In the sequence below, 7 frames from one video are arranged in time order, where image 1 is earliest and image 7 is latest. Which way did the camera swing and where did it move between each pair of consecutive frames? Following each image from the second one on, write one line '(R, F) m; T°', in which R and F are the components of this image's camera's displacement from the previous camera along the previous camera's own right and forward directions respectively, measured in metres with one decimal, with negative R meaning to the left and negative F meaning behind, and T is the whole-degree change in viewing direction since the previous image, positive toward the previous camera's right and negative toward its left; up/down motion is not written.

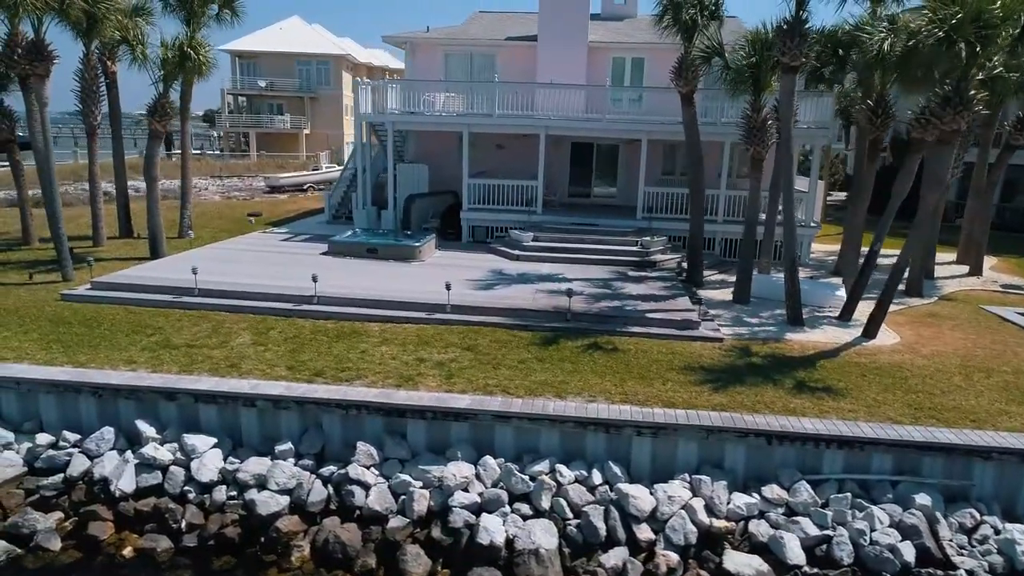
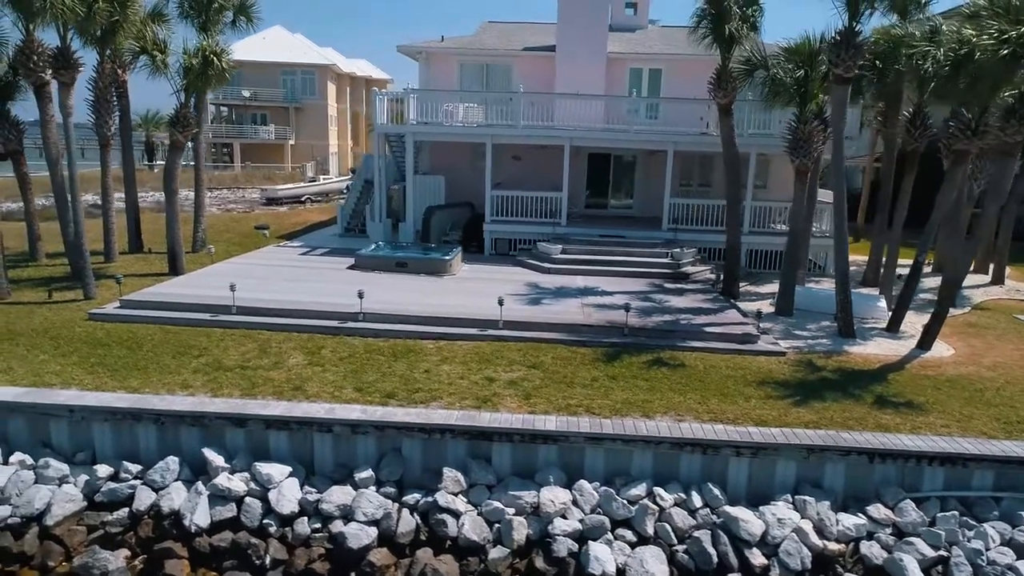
(-1.4, +0.3) m; +3°
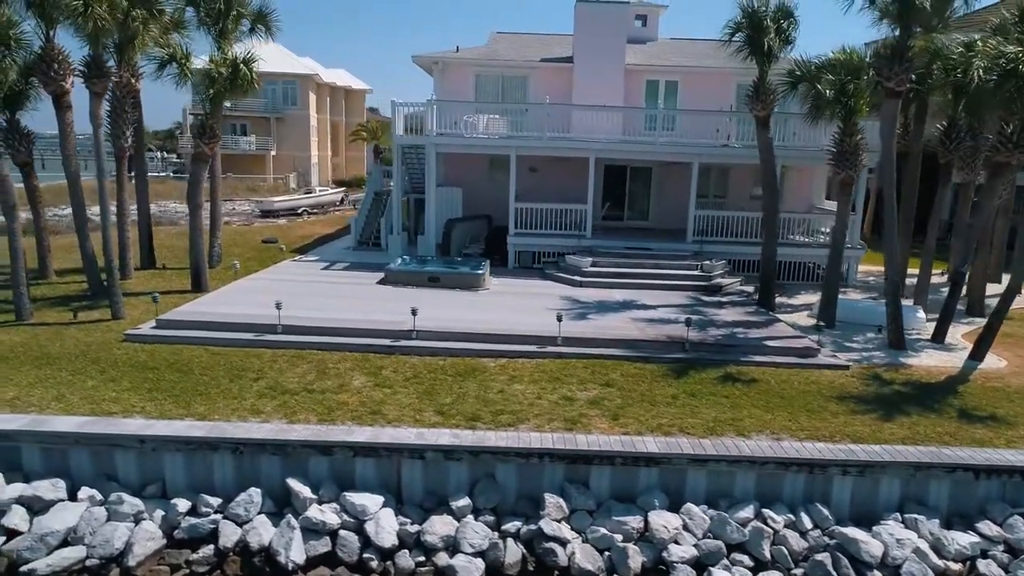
(-1.5, +0.3) m; +3°
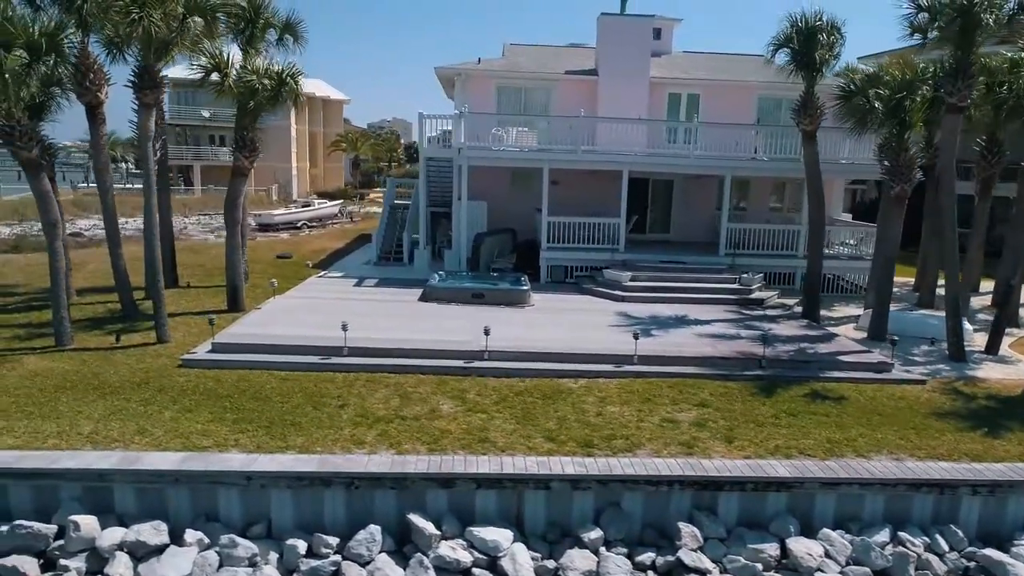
(-1.7, +0.4) m; +3°
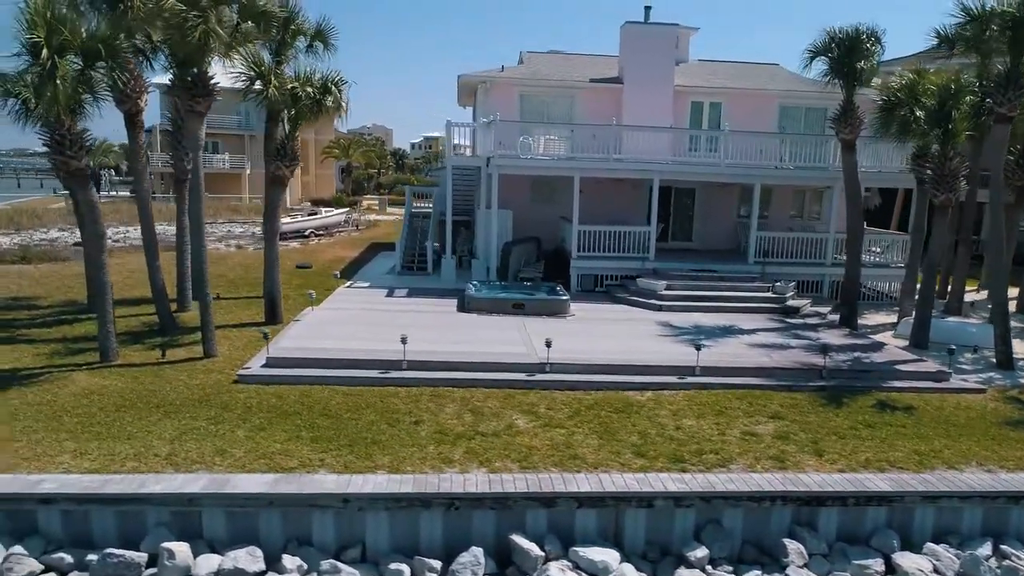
(-1.2, +0.2) m; +2°
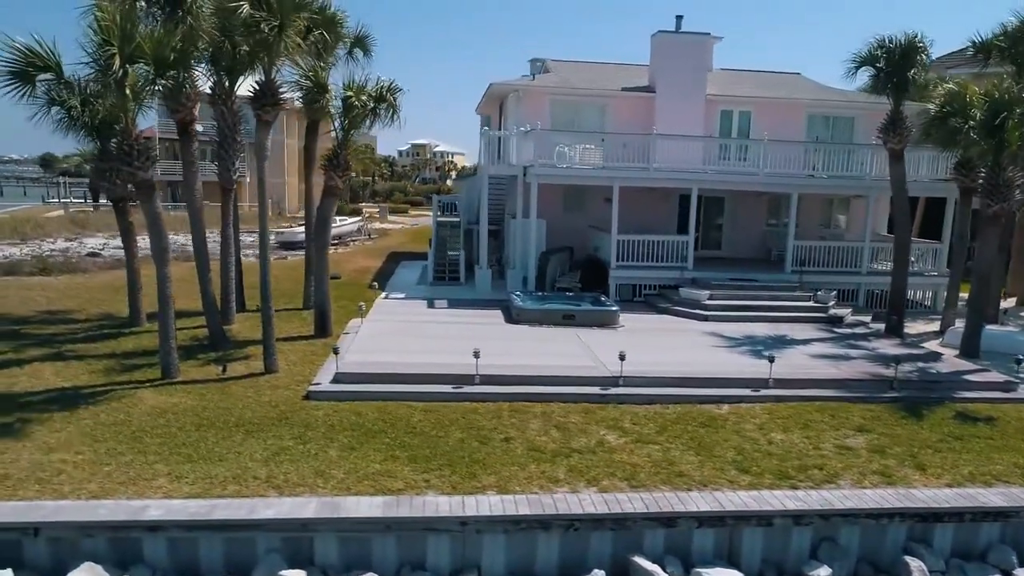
(-1.3, +0.2) m; +1°
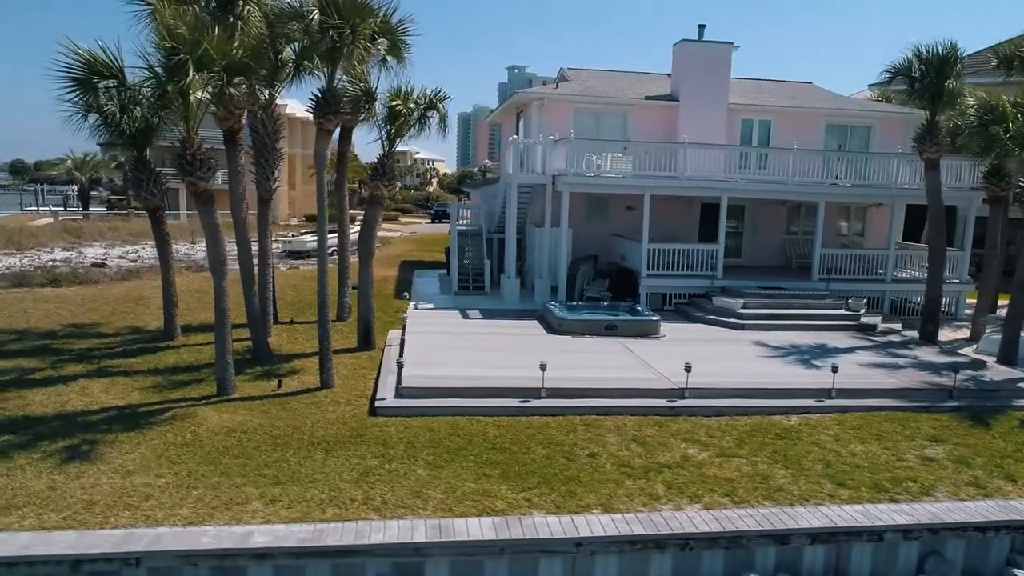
(-1.3, +0.2) m; +2°
